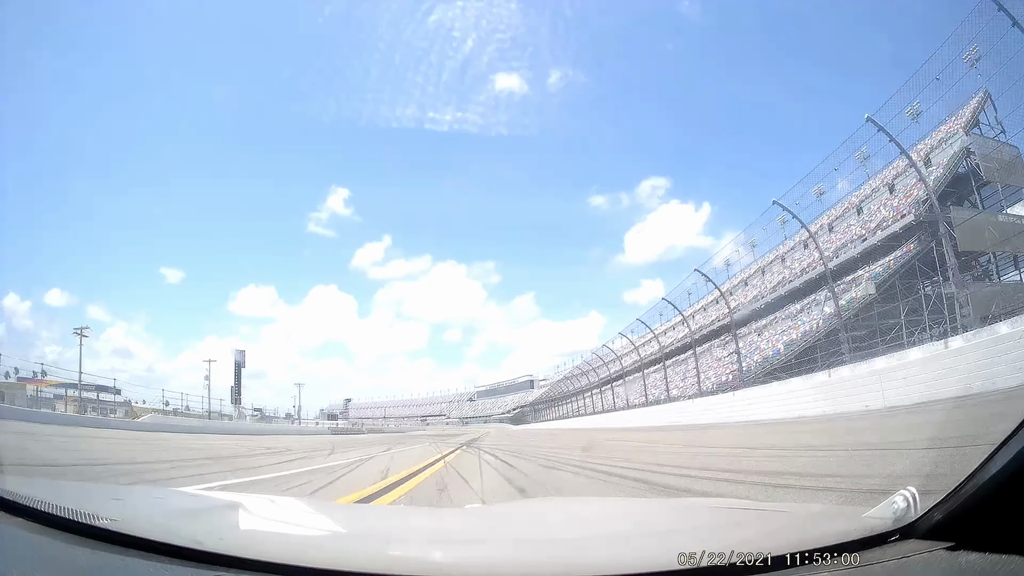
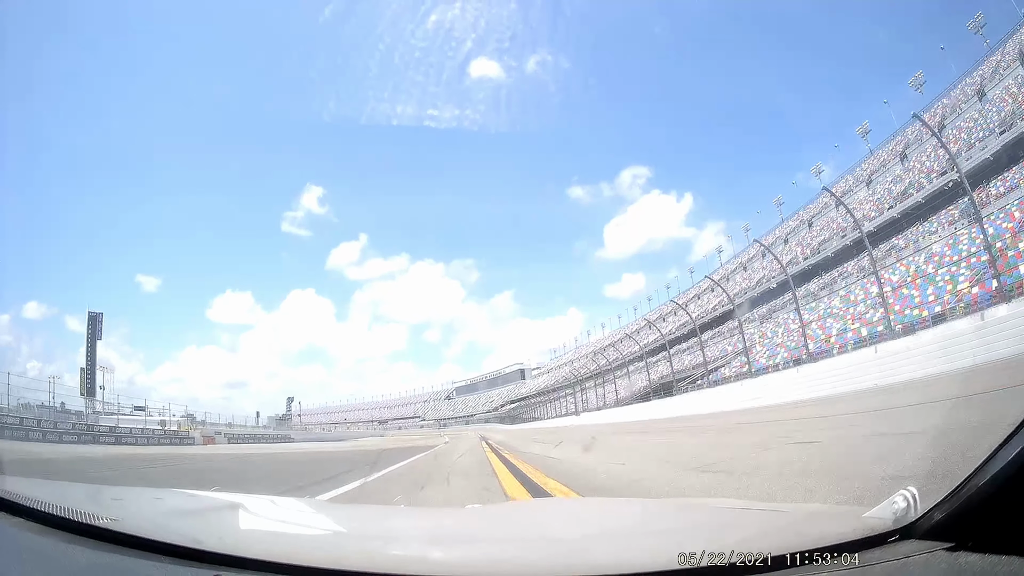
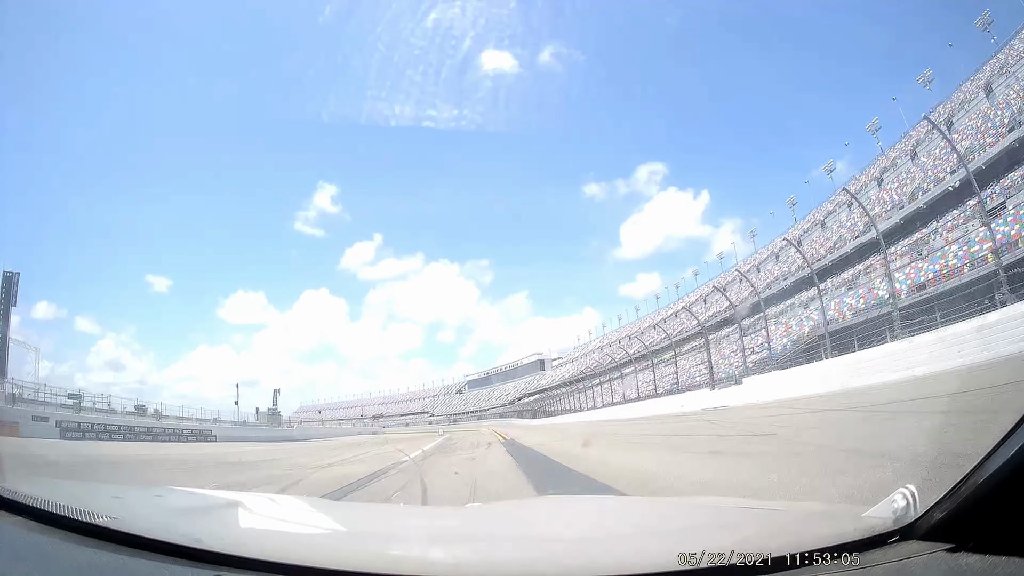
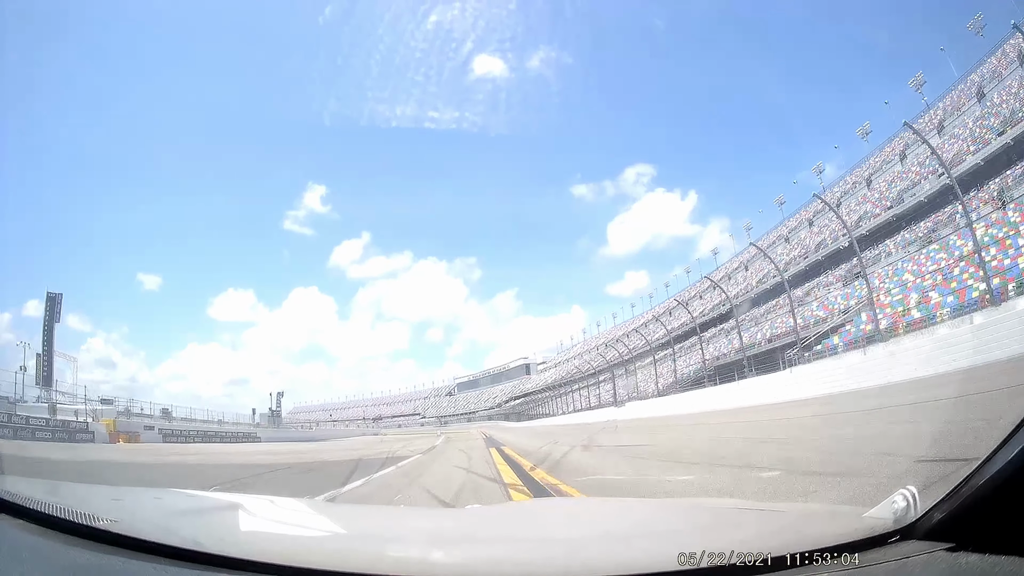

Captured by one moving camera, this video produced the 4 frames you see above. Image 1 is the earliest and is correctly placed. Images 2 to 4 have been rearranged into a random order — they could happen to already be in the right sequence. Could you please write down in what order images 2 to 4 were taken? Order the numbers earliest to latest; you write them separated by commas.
2, 4, 3
